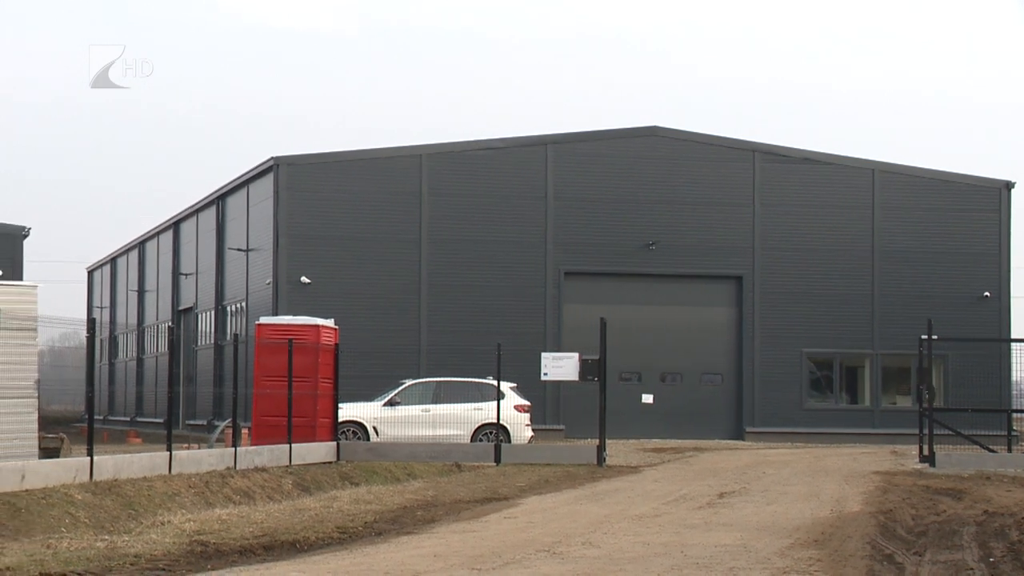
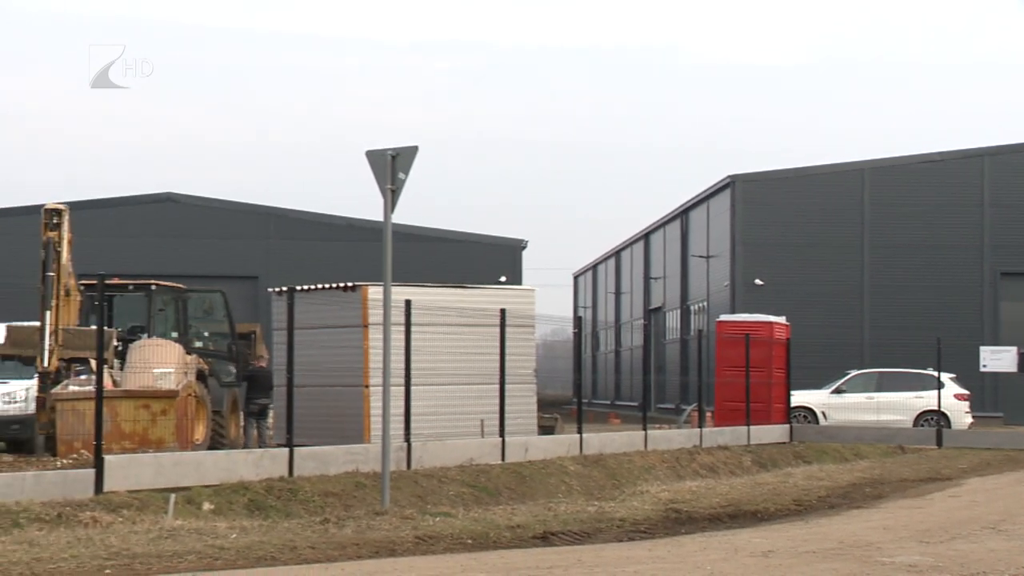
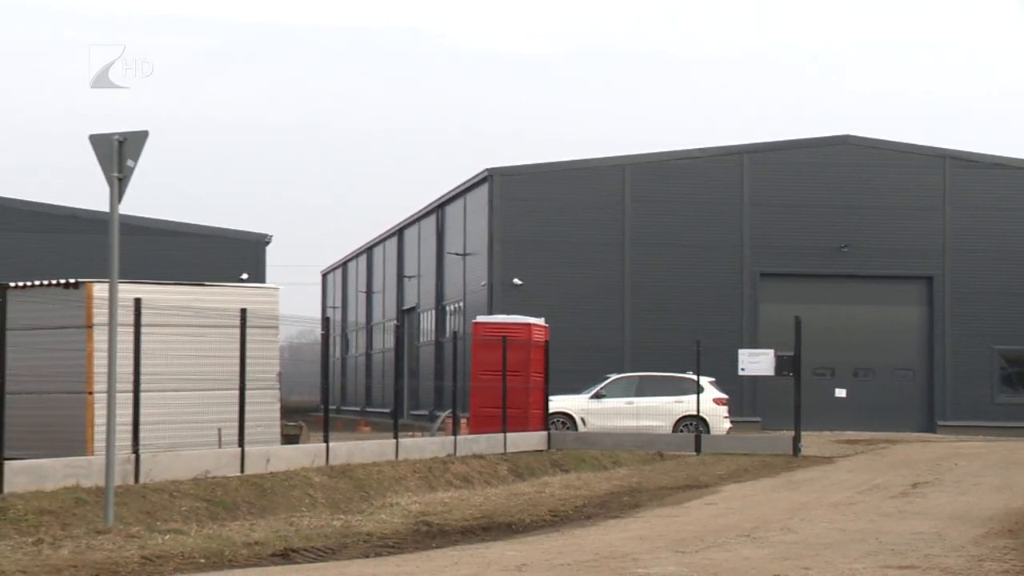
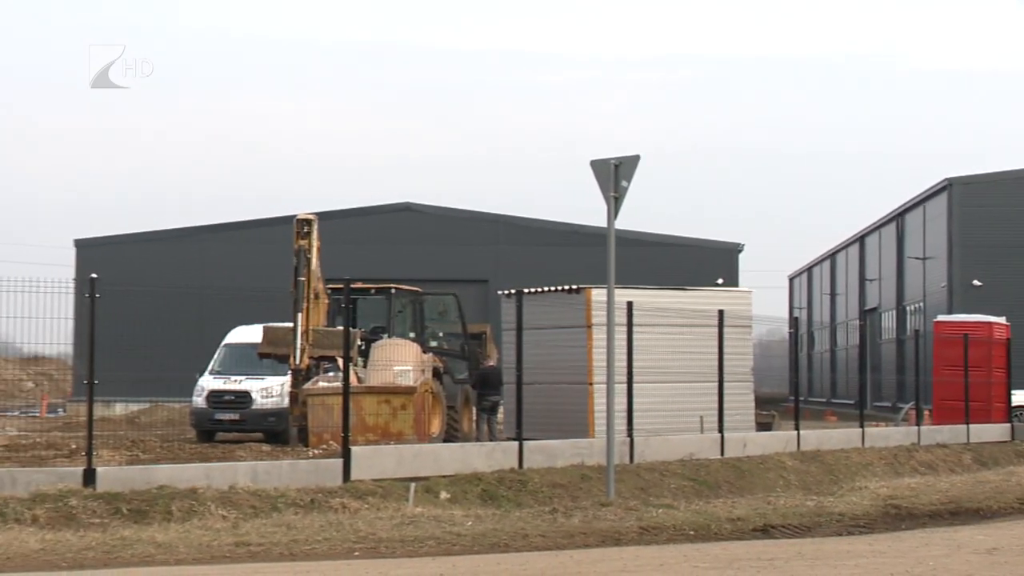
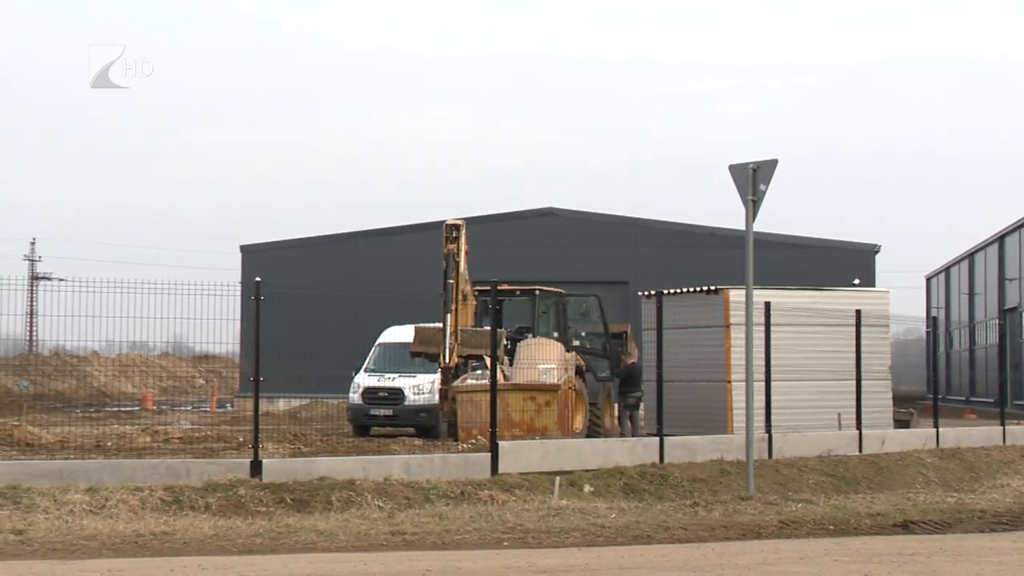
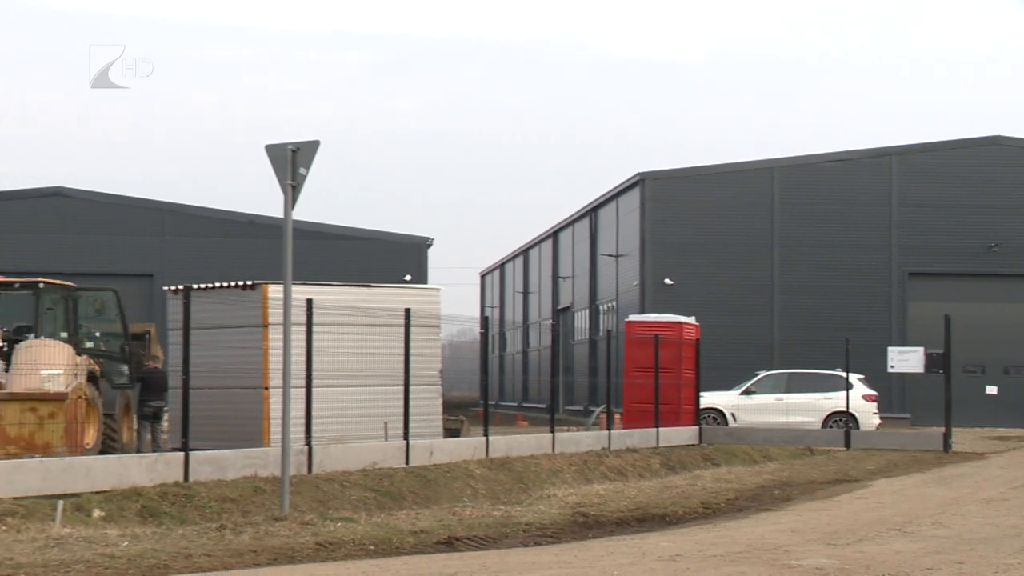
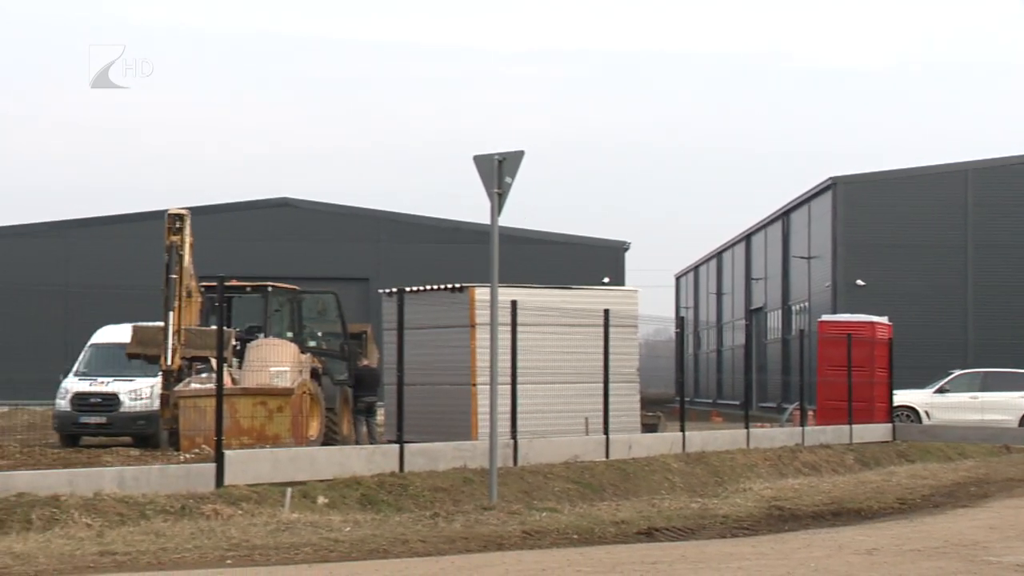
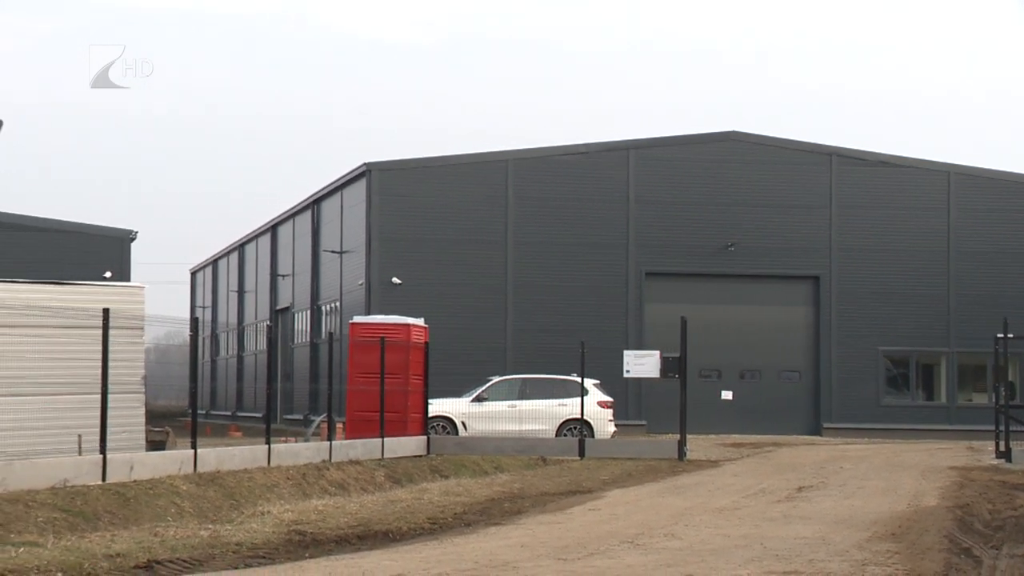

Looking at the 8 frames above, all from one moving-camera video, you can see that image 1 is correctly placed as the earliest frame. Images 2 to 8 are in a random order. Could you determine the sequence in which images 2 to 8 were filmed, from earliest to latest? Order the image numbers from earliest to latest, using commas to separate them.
8, 3, 6, 2, 7, 4, 5
